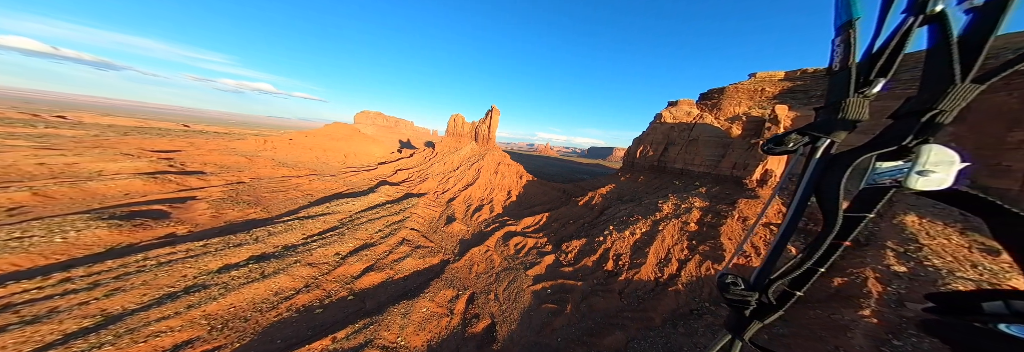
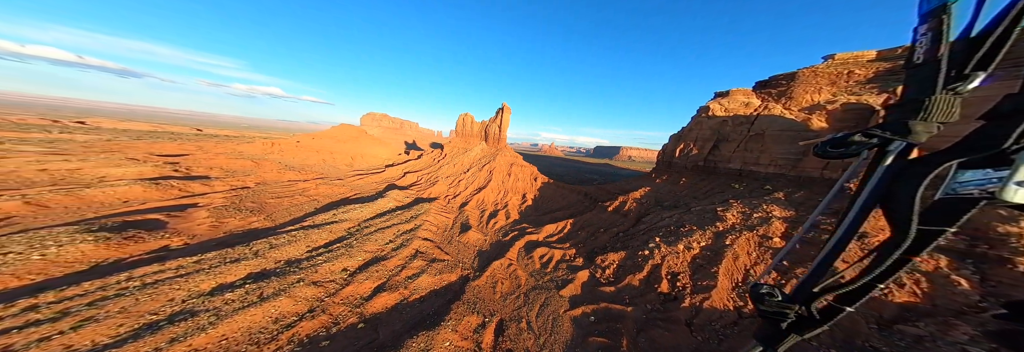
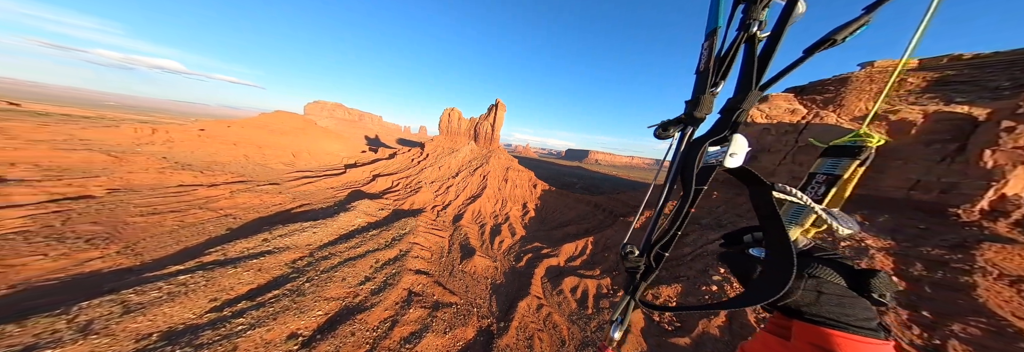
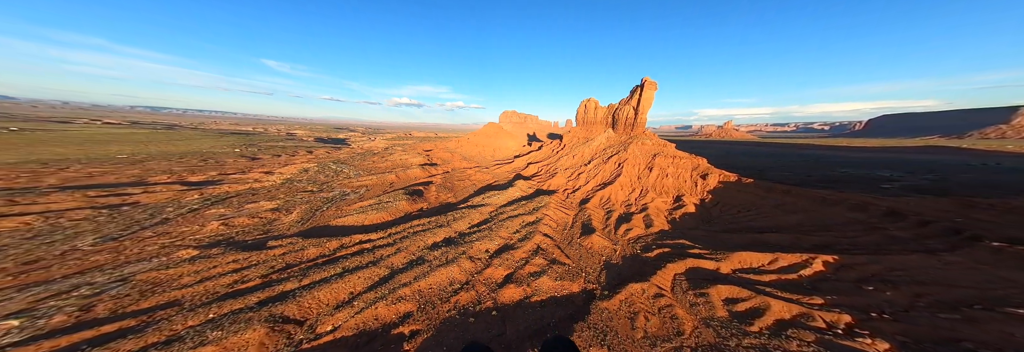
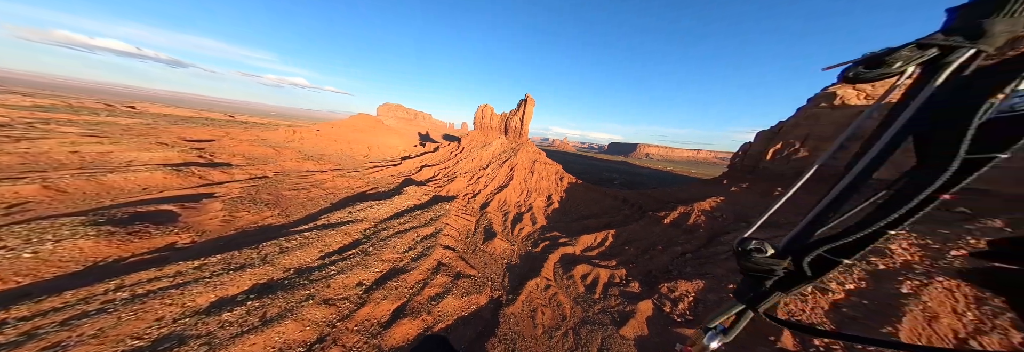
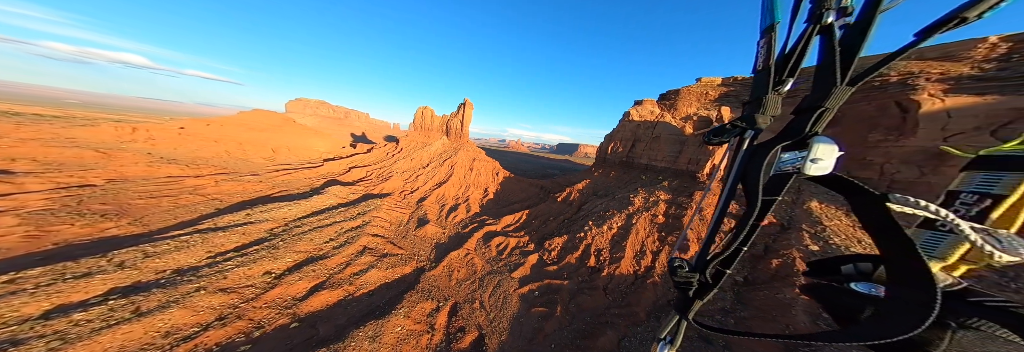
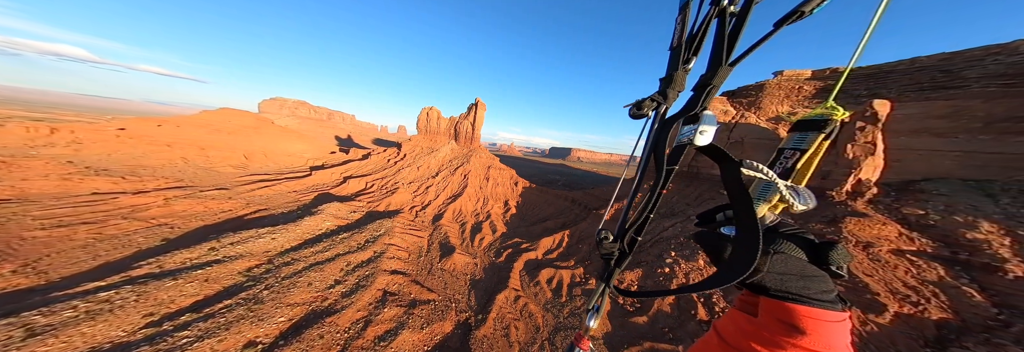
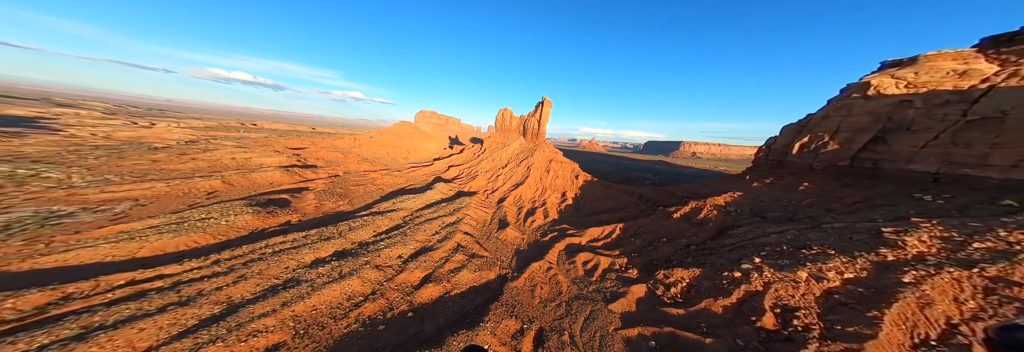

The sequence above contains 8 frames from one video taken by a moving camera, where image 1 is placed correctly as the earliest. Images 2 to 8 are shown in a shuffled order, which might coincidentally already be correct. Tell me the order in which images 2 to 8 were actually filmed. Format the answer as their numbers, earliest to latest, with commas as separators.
6, 2, 8, 4, 5, 7, 3
